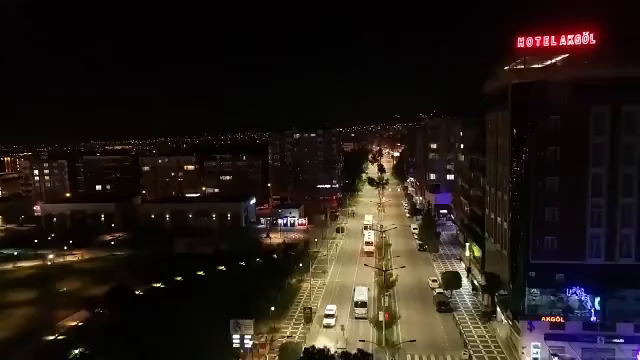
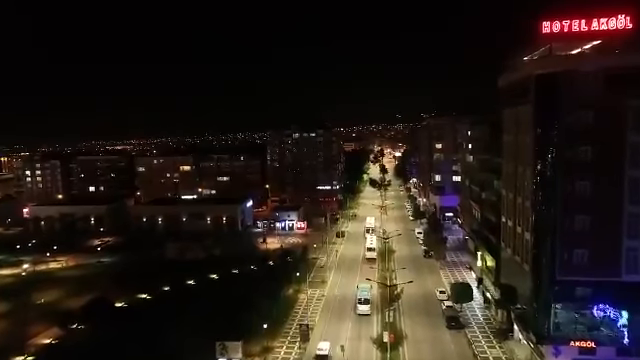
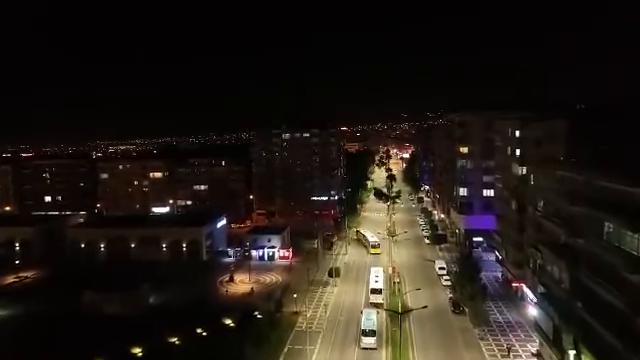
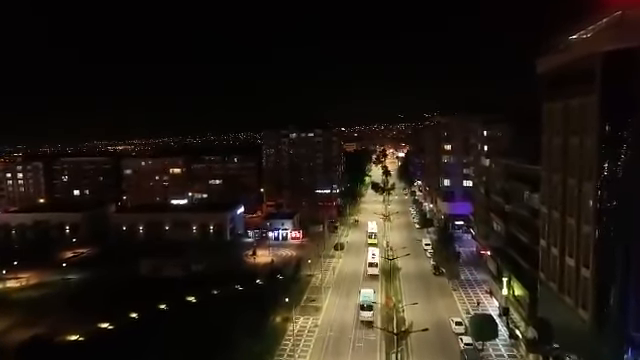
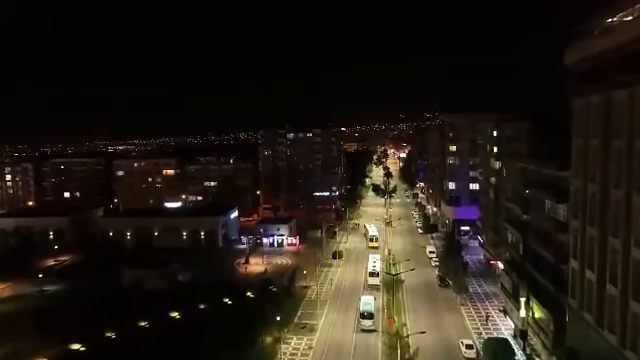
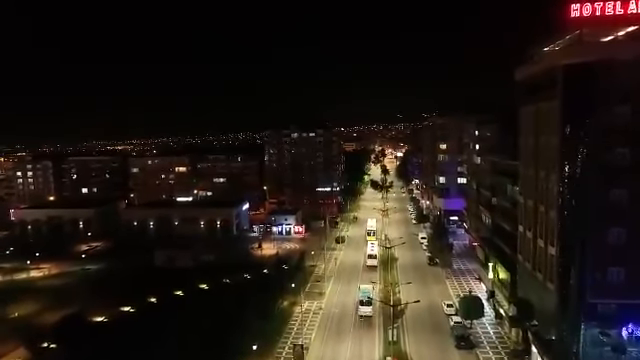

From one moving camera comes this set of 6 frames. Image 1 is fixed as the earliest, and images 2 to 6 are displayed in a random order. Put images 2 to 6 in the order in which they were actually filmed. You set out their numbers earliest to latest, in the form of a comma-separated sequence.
2, 6, 4, 5, 3
